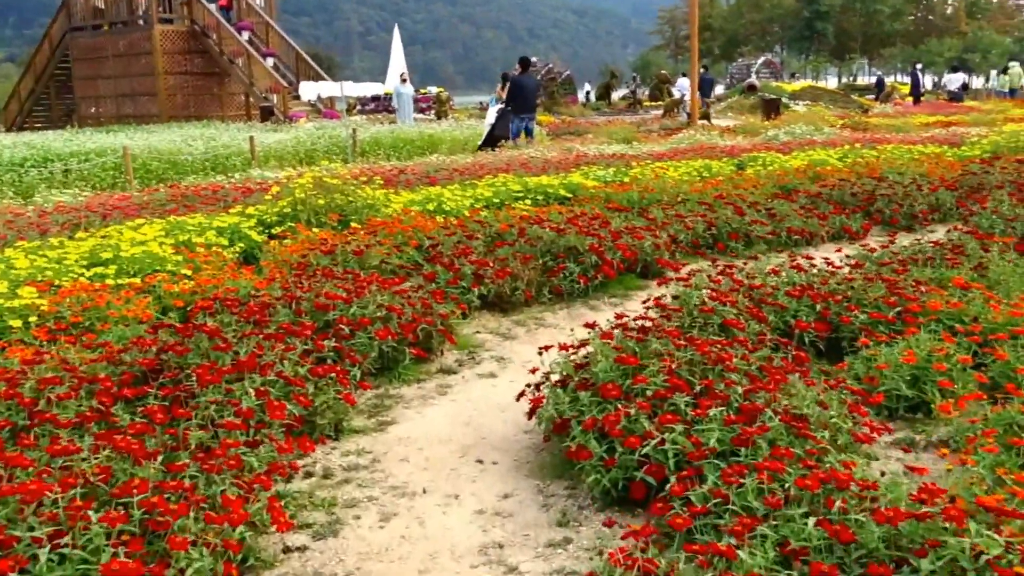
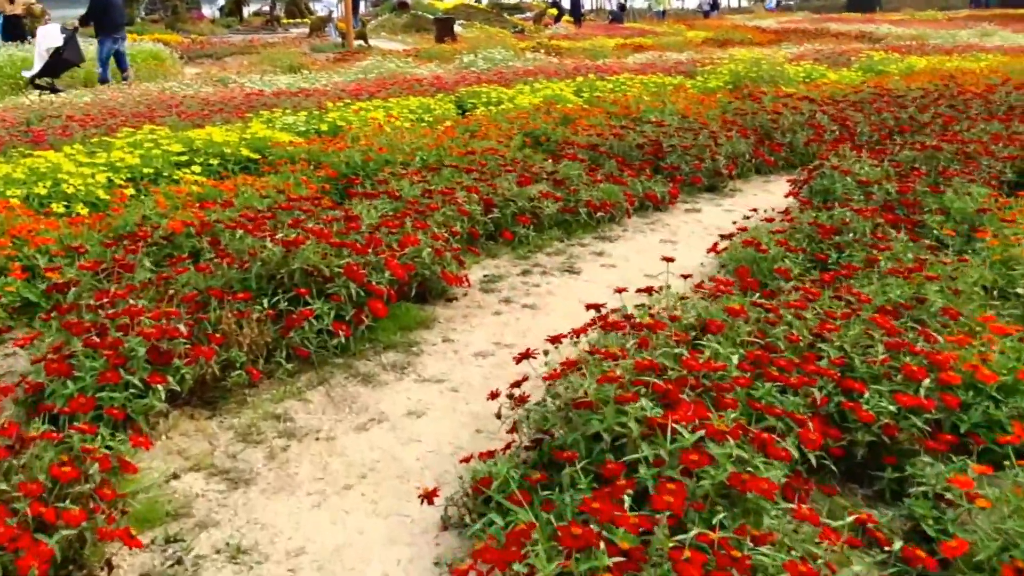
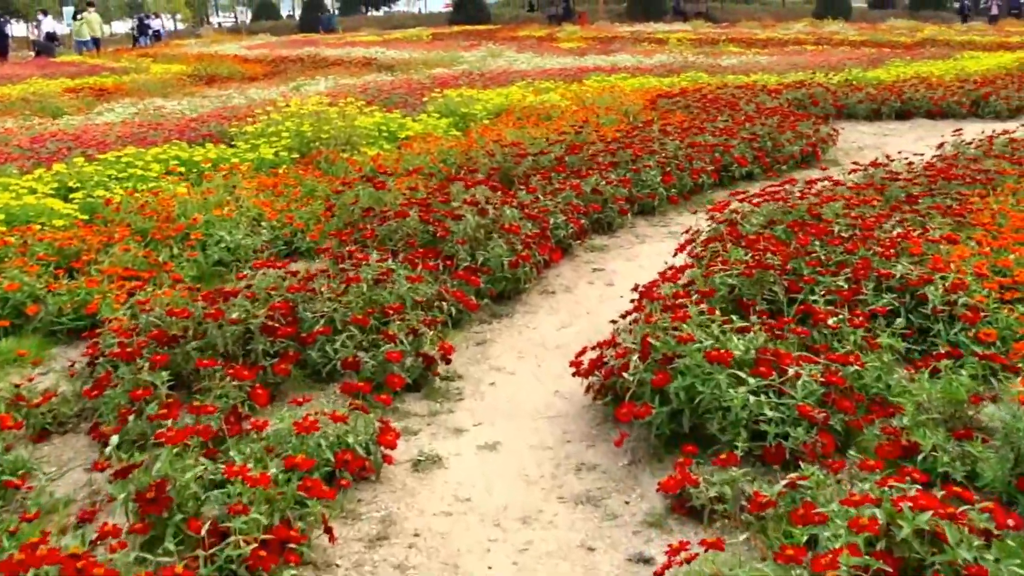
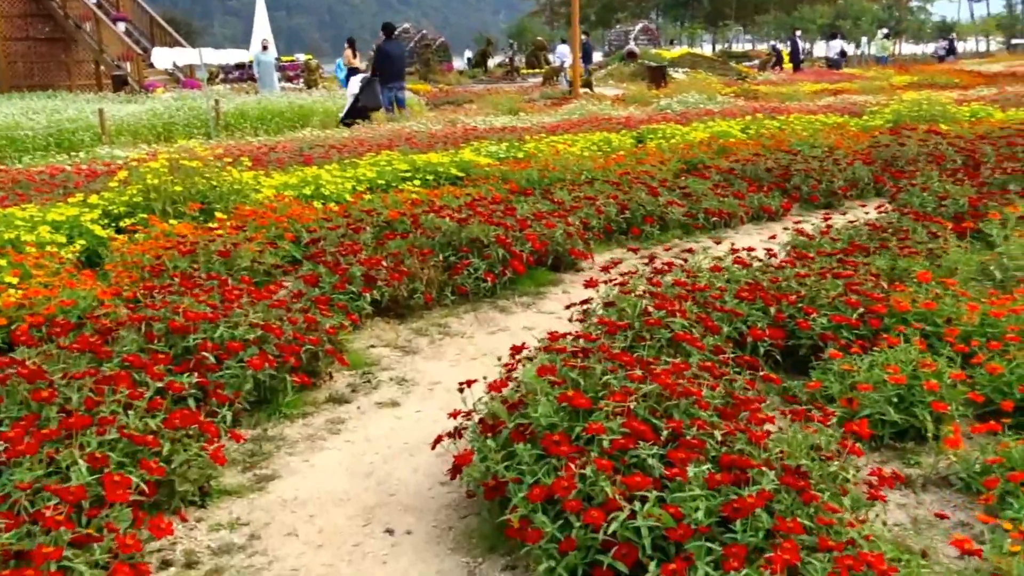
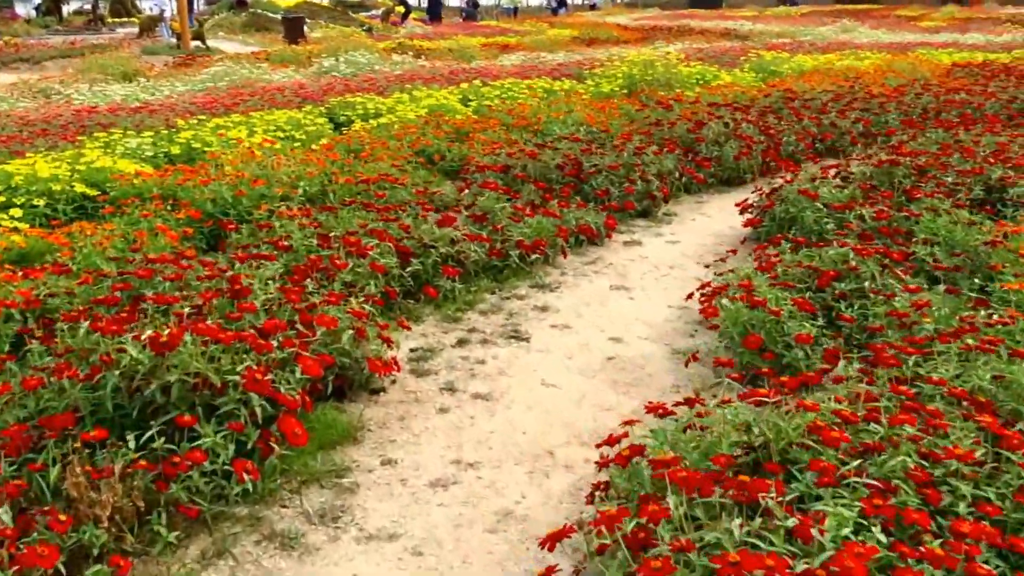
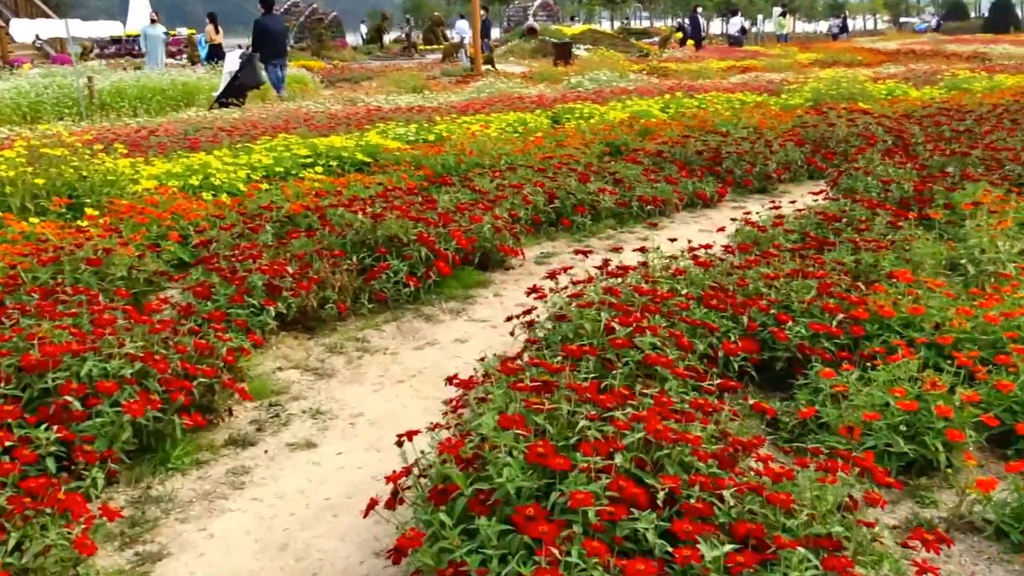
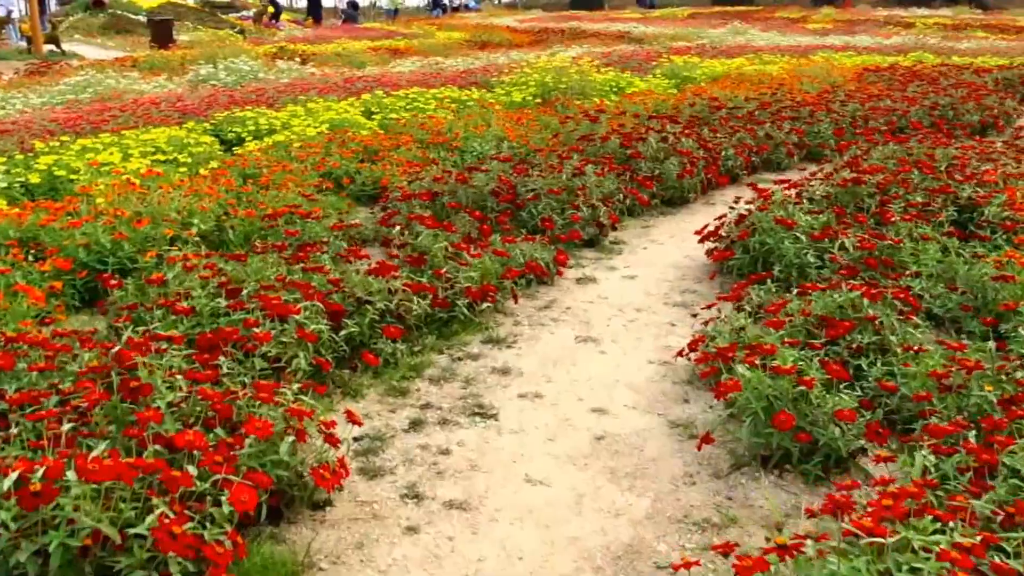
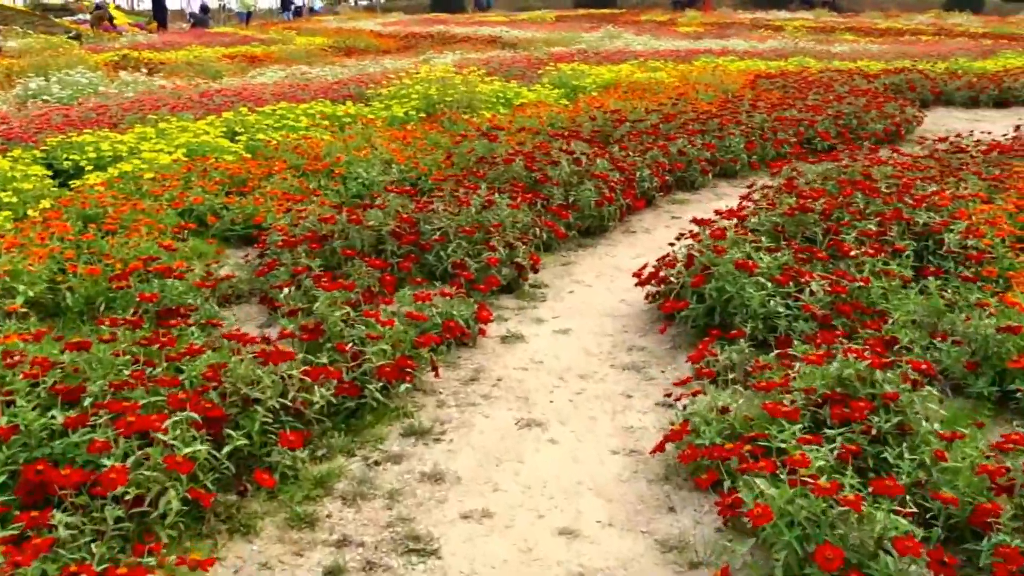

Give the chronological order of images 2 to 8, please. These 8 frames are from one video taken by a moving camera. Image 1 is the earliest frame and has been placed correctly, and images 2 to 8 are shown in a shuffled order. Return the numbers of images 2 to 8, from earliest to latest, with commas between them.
4, 6, 2, 5, 7, 8, 3
